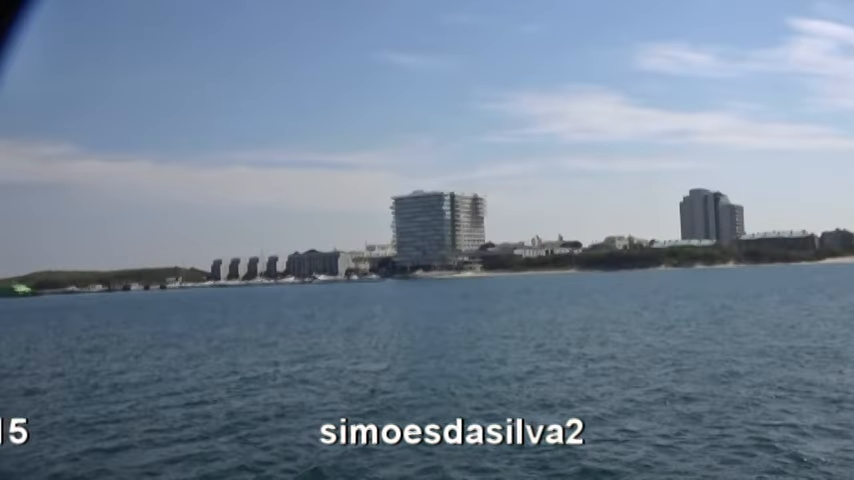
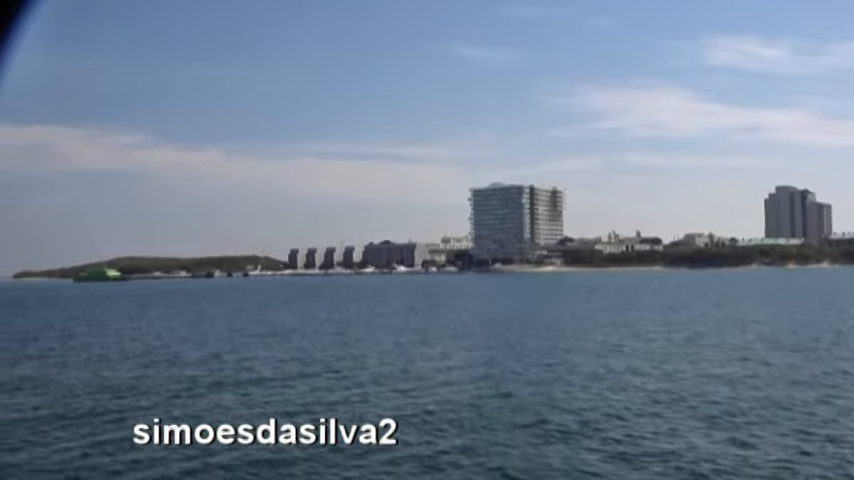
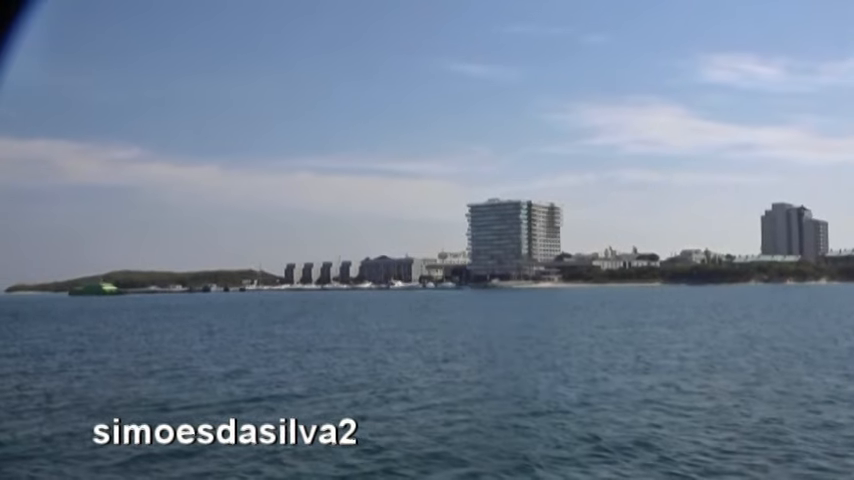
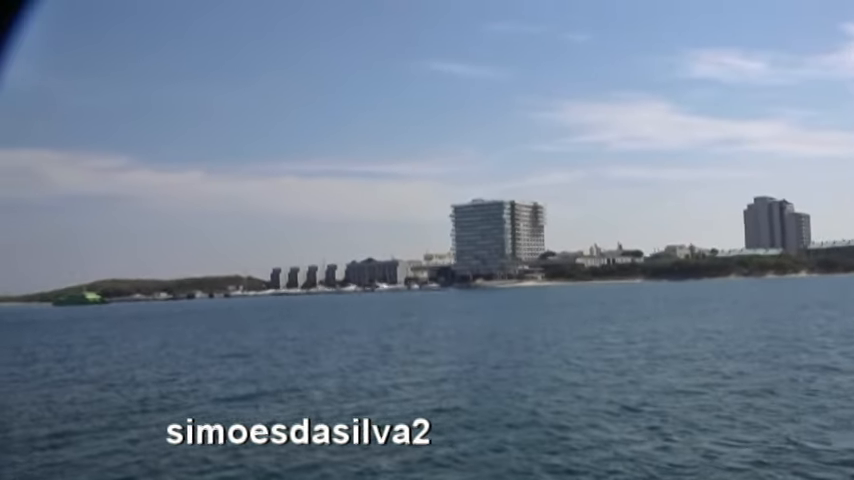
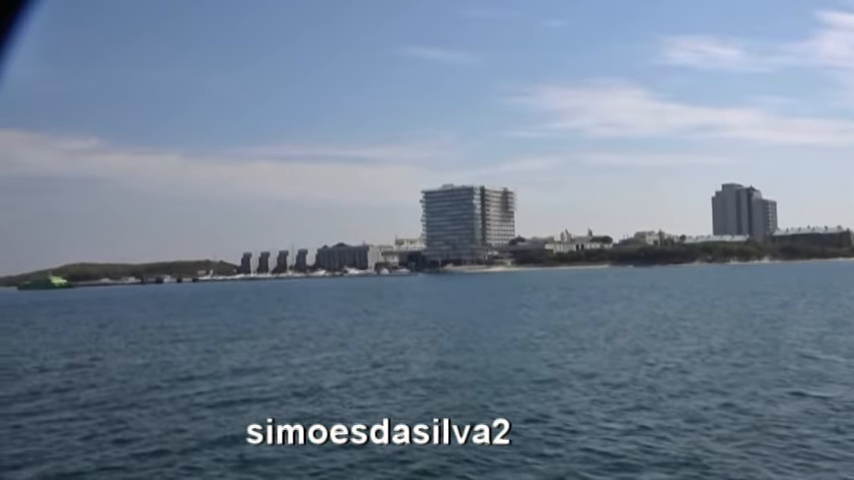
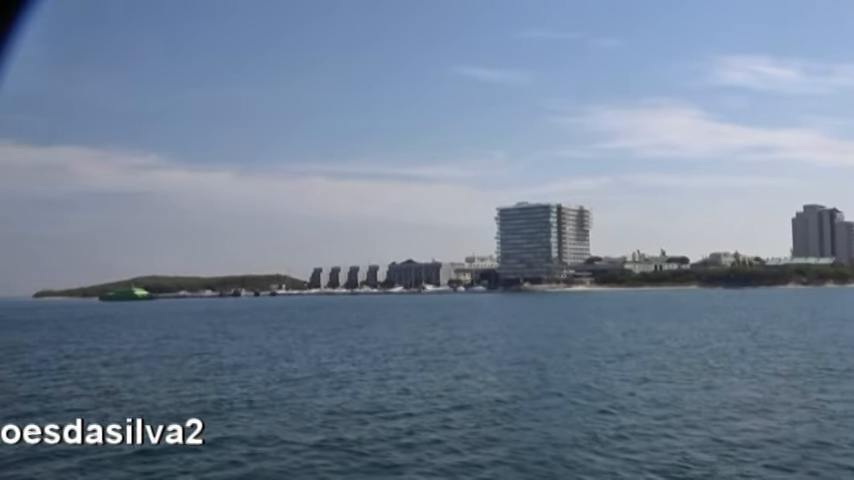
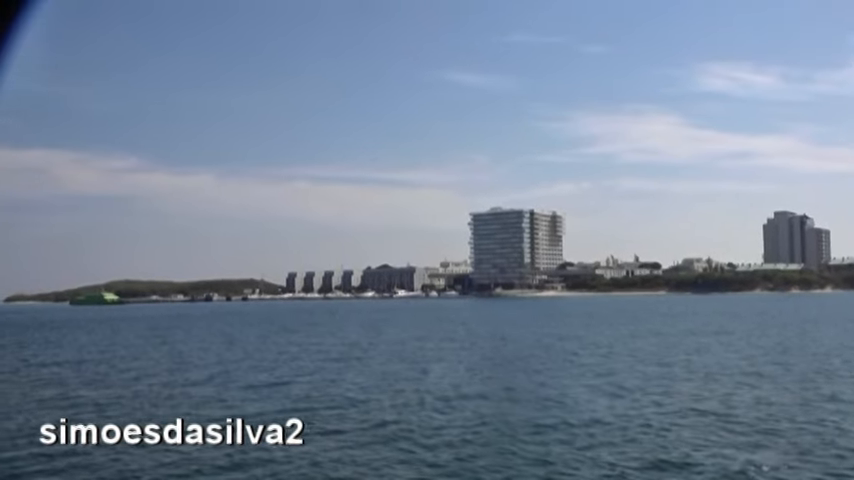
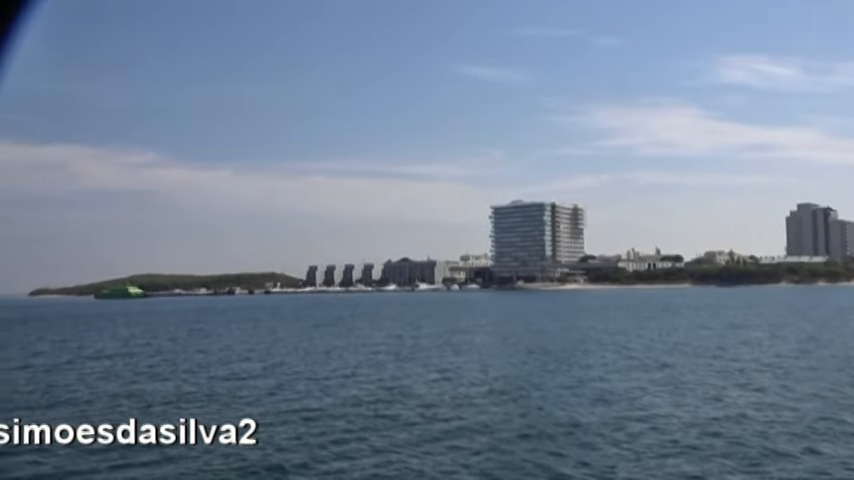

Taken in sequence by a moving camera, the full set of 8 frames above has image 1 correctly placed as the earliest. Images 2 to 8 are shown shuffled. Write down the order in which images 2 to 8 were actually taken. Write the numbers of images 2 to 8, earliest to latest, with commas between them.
5, 4, 2, 3, 7, 8, 6
